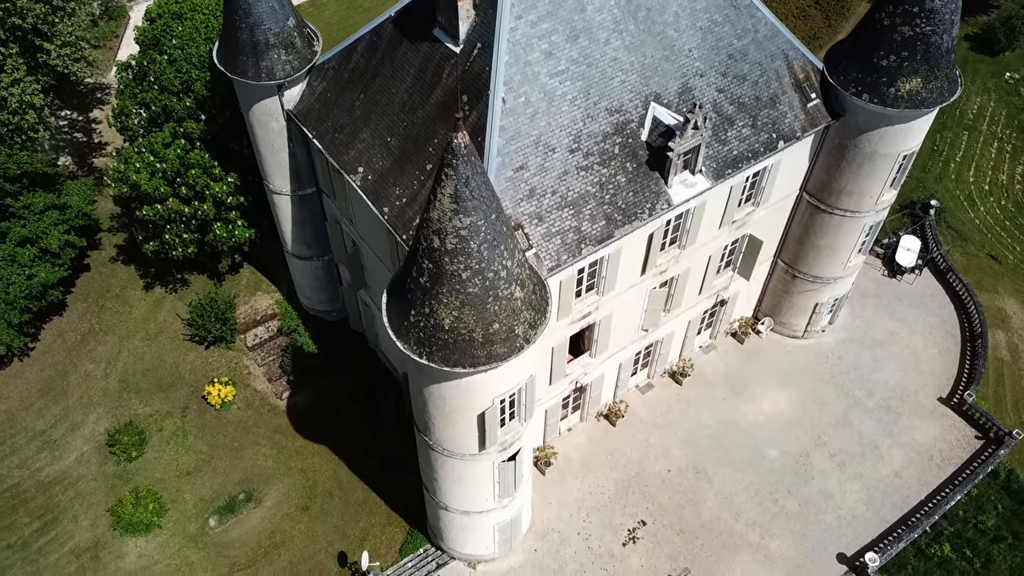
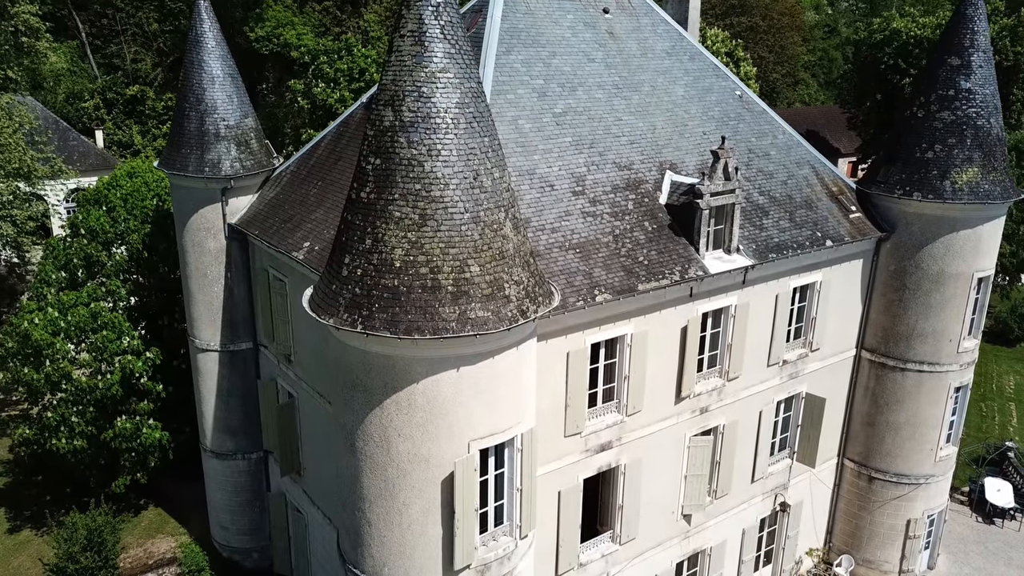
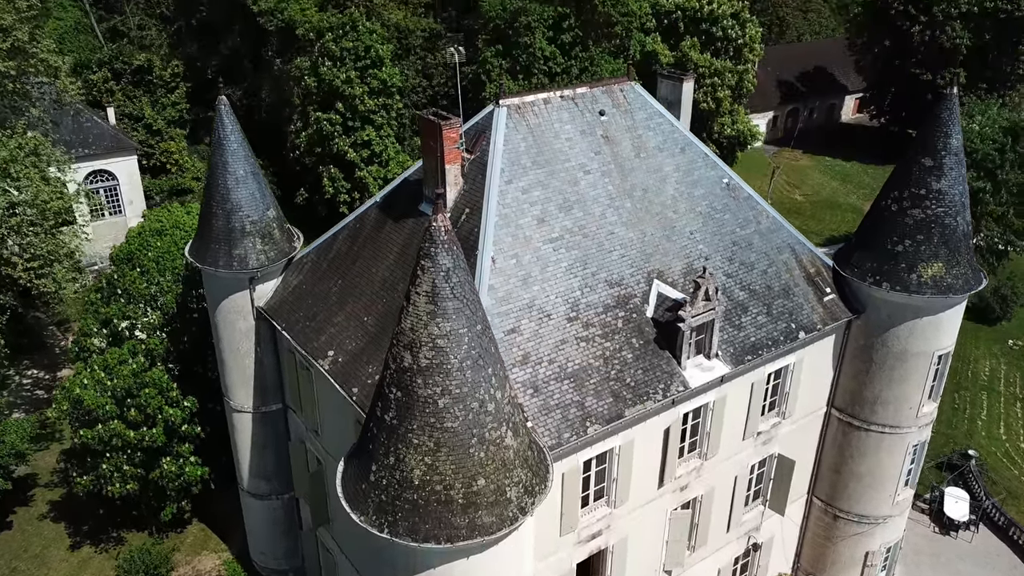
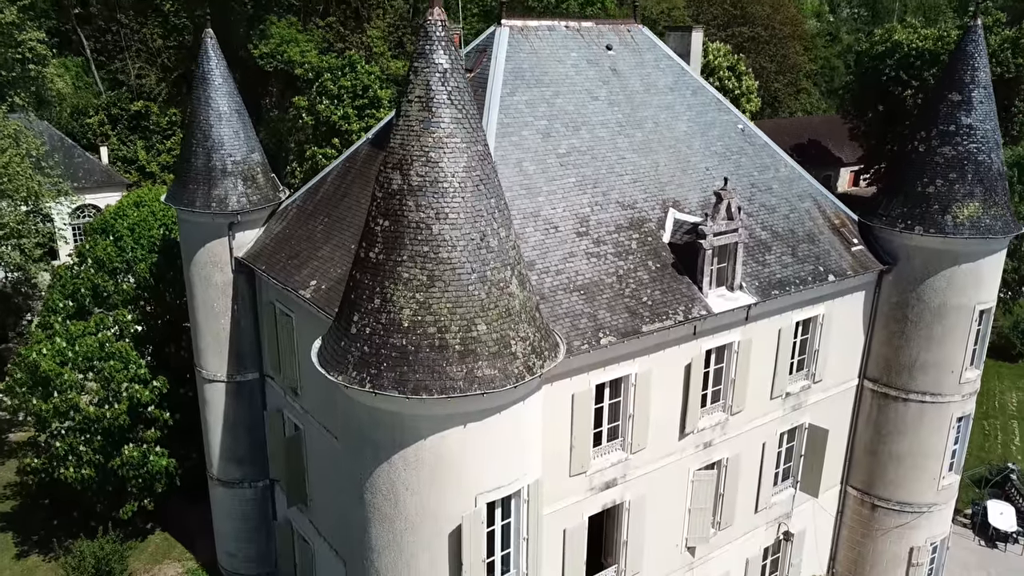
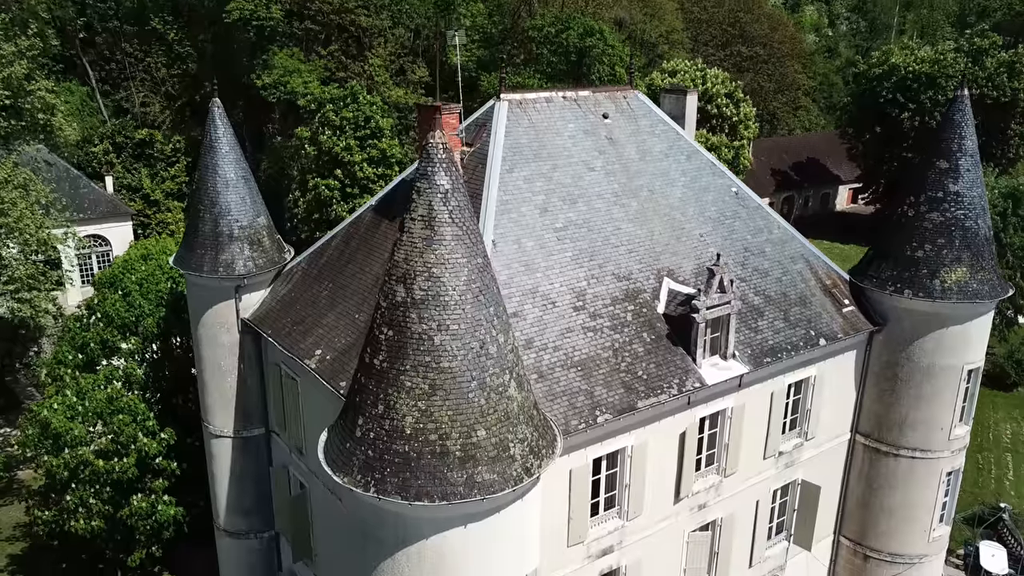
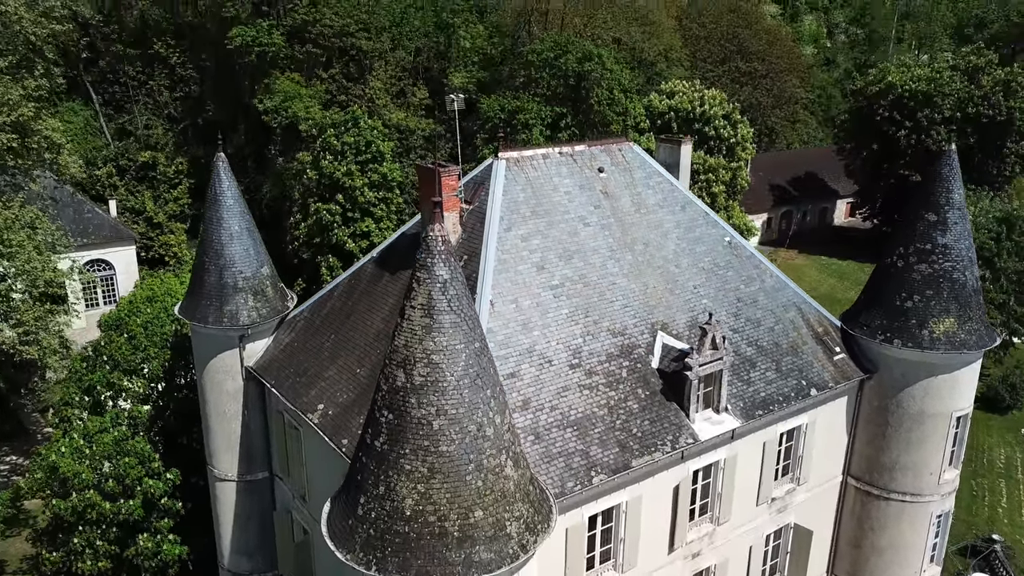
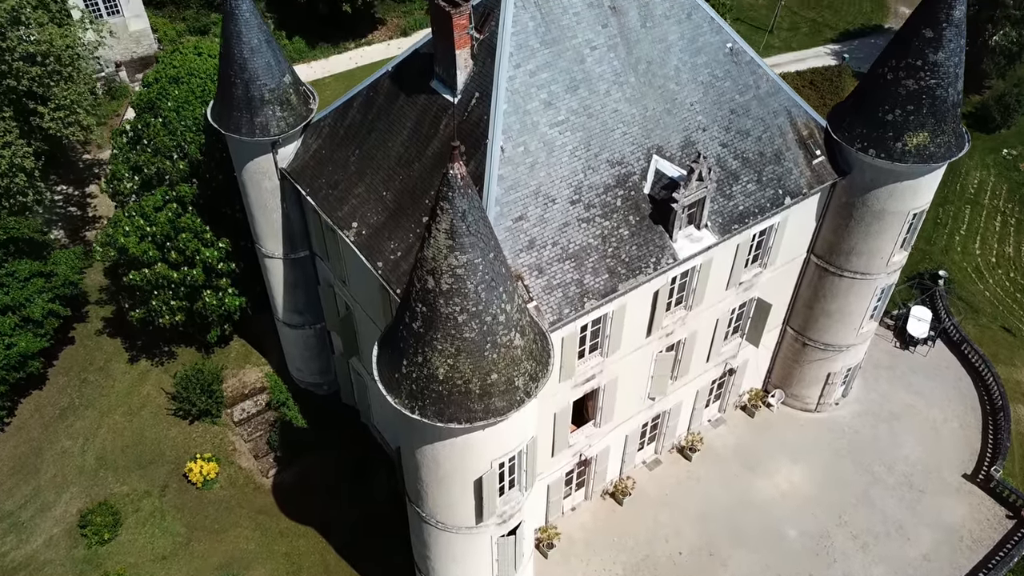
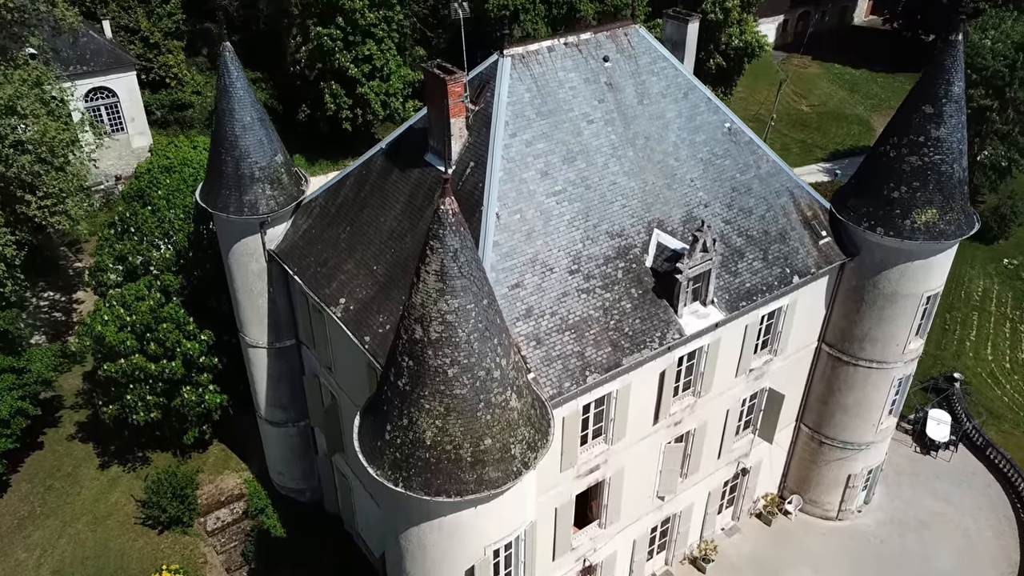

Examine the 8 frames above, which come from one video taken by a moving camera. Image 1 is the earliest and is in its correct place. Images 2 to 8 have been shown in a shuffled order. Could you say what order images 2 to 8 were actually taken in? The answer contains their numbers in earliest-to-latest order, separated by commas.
7, 8, 3, 6, 5, 4, 2
